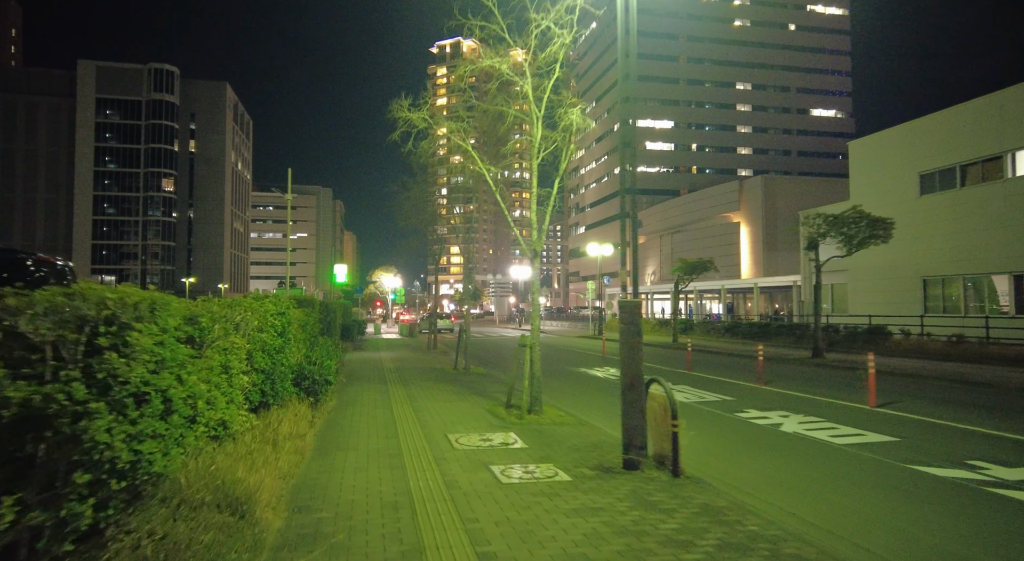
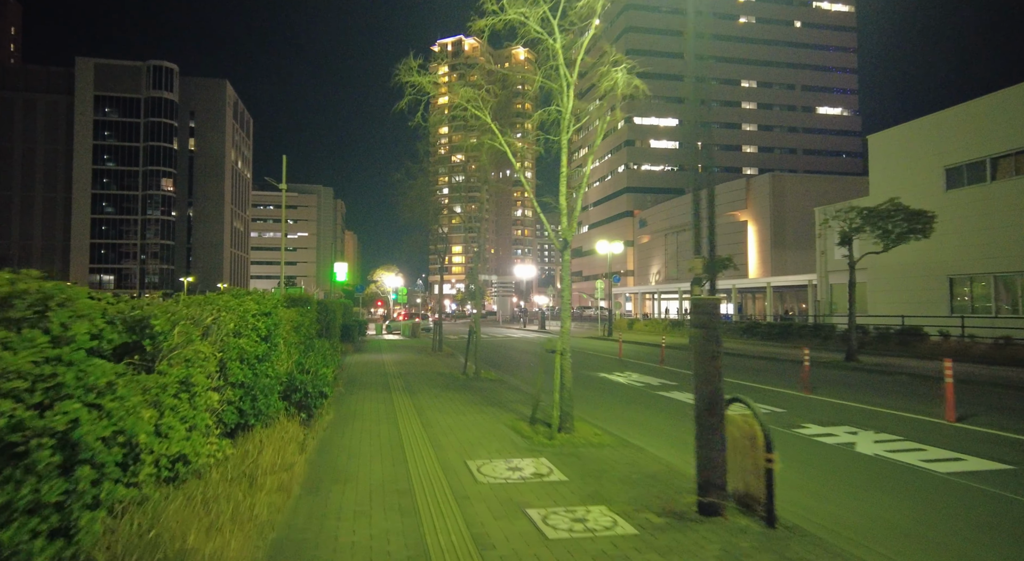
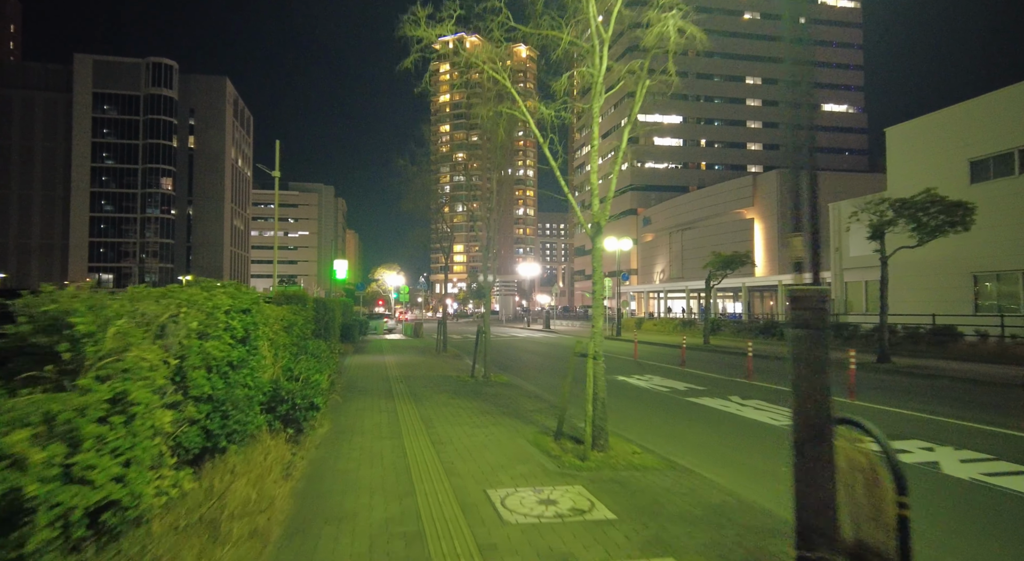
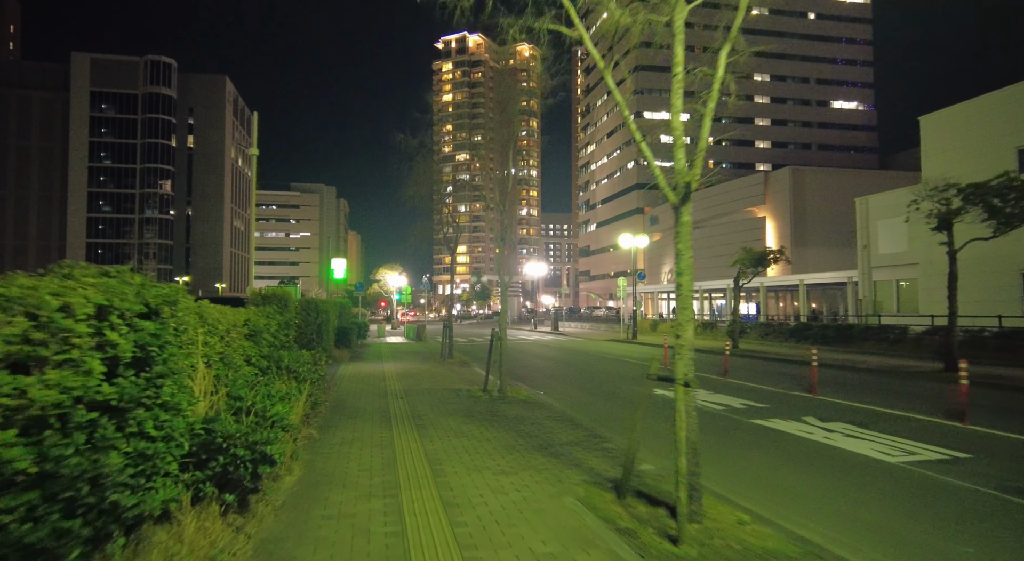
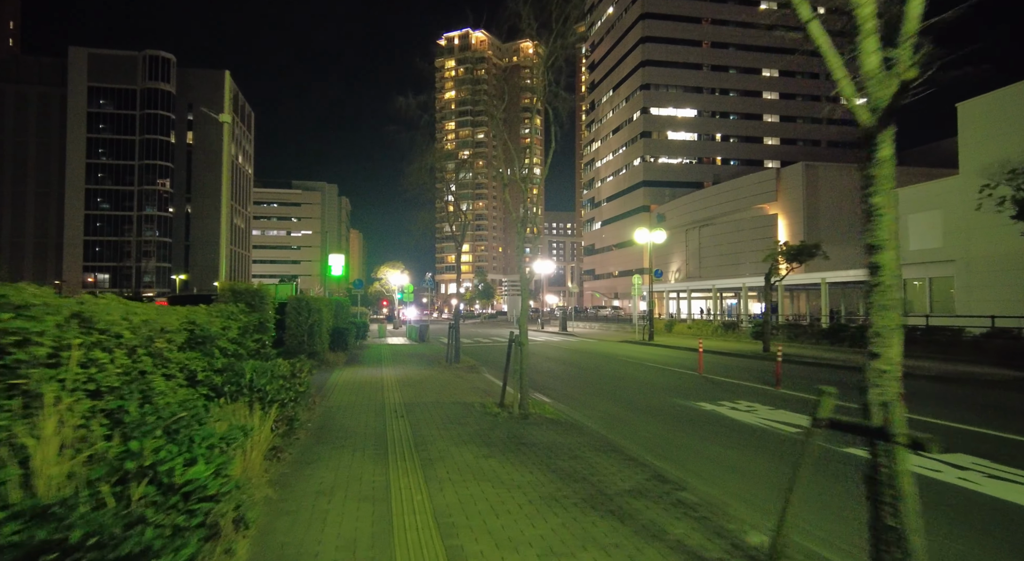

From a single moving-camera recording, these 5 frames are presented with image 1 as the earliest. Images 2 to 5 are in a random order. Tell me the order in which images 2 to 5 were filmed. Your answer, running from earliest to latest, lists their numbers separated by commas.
2, 3, 4, 5
